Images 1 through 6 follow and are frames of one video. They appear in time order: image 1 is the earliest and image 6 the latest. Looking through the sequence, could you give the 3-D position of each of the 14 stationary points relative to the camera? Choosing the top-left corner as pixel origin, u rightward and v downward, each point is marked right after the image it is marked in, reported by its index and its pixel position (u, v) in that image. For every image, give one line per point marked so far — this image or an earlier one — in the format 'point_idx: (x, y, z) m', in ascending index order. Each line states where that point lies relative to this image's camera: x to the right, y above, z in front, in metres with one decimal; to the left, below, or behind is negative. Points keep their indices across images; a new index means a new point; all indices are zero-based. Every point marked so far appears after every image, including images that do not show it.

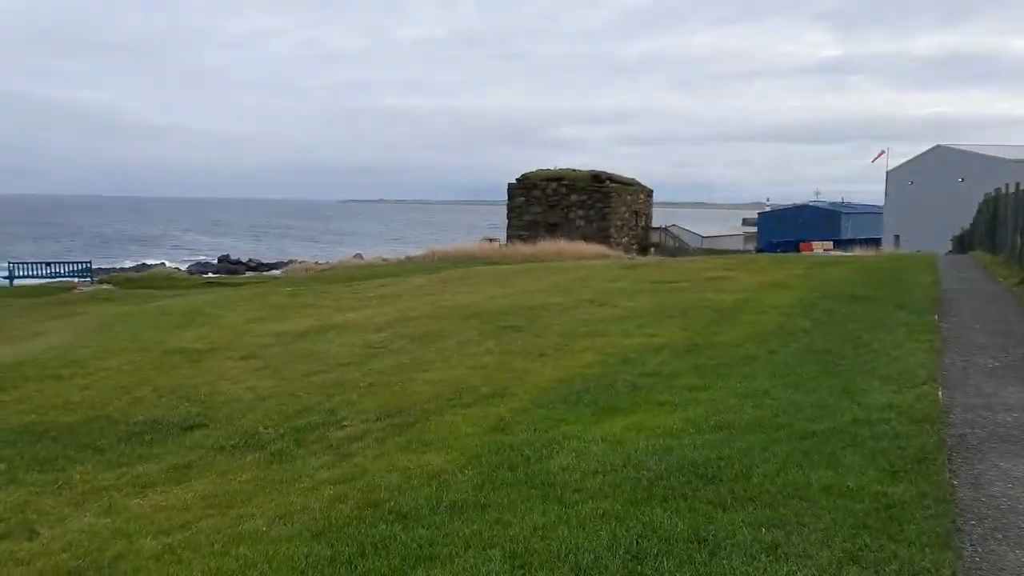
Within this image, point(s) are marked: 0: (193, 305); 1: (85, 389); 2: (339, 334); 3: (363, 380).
0: (-5.9, -0.3, +16.5) m
1: (-4.2, -1.0, +8.8) m
2: (-2.4, -0.6, +12.2) m
3: (-1.4, -0.9, +8.5) m
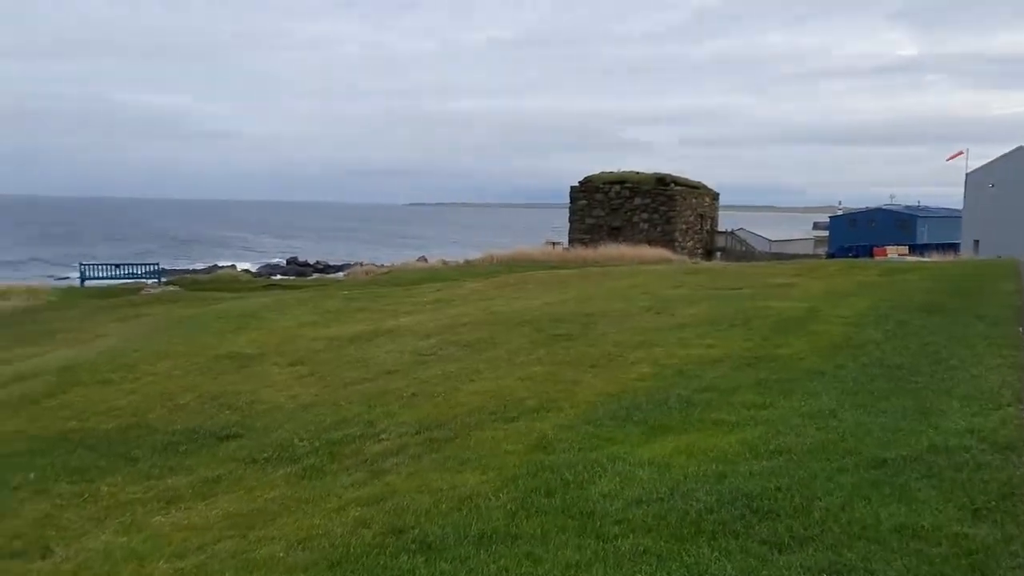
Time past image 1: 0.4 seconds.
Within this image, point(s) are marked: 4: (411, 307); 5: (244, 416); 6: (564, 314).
0: (-4.8, -0.4, +16.5) m
1: (-3.7, -1.0, +8.7) m
2: (-1.7, -0.7, +12.0) m
3: (-1.0, -0.9, +8.2) m
4: (-1.9, -0.4, +16.4) m
5: (-2.3, -1.1, +7.6) m
6: (+0.8, -0.4, +13.2) m
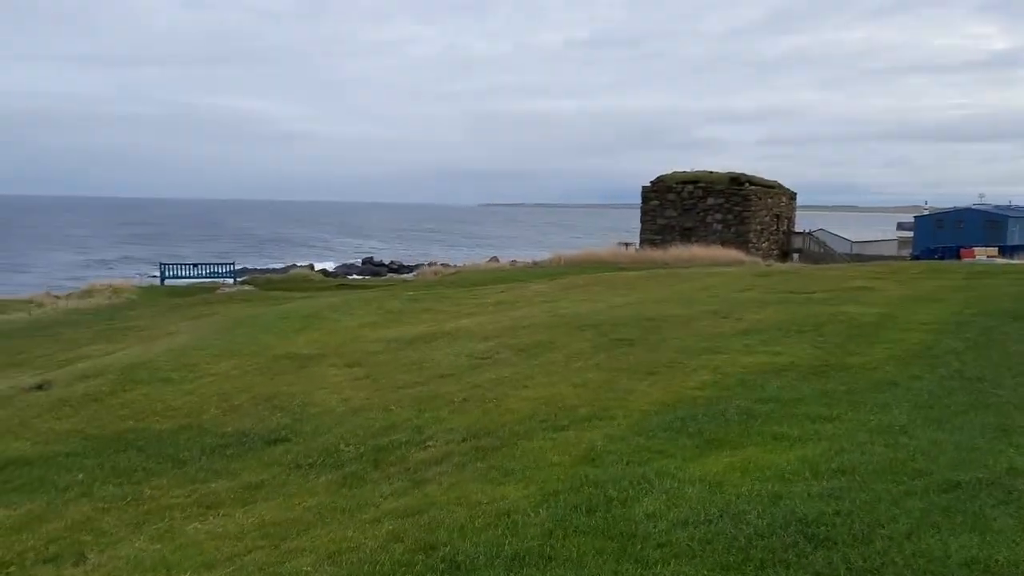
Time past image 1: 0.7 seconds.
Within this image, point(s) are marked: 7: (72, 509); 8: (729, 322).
0: (-3.7, -0.4, +16.6) m
1: (-3.2, -1.1, +8.8) m
2: (-0.9, -0.7, +11.9) m
3: (-0.5, -1.0, +8.1) m
4: (-0.7, -0.4, +16.3) m
5: (-1.8, -1.1, +7.5) m
6: (+1.7, -0.4, +12.9) m
7: (-2.6, -1.3, +5.2) m
8: (+3.0, -0.5, +12.1) m
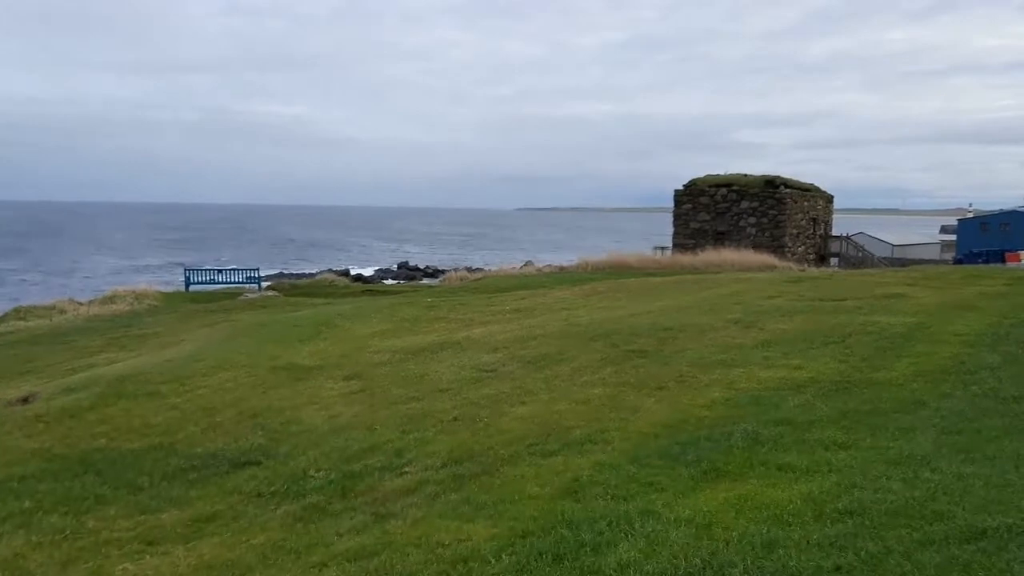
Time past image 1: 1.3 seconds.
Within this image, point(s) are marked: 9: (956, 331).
0: (-3.4, -0.5, +16.3) m
1: (-3.2, -1.2, +8.4) m
2: (-0.7, -0.8, +11.5) m
3: (-0.5, -1.1, +7.6) m
4: (-0.4, -0.5, +15.8) m
5: (-1.9, -1.2, +7.1) m
6: (+1.8, -0.6, +12.3) m
7: (-2.7, -1.4, +4.8) m
8: (+3.1, -0.6, +11.5) m
9: (+5.0, -0.5, +10.1) m
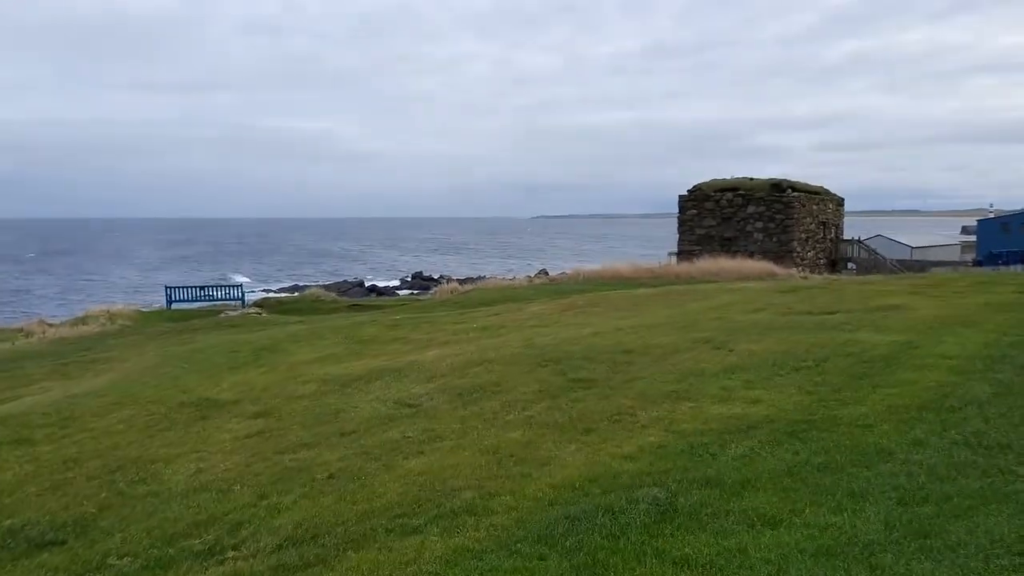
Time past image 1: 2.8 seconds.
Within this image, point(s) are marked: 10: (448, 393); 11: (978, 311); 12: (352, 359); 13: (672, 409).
0: (-4.0, -0.9, +15.2) m
1: (-4.0, -1.4, +7.3) m
2: (-1.4, -1.1, +10.3) m
3: (-1.3, -1.3, +6.4) m
4: (-1.0, -0.8, +14.7) m
5: (-2.7, -1.4, +6.0) m
6: (+1.1, -0.8, +11.1) m
7: (-3.5, -1.6, +3.7) m
8: (+2.4, -0.8, +10.2) m
9: (+4.3, -0.6, +8.9) m
10: (-0.7, -1.1, +9.1) m
11: (+6.6, -0.3, +12.7) m
12: (-2.3, -1.0, +12.7) m
13: (+1.4, -1.0, +7.6) m
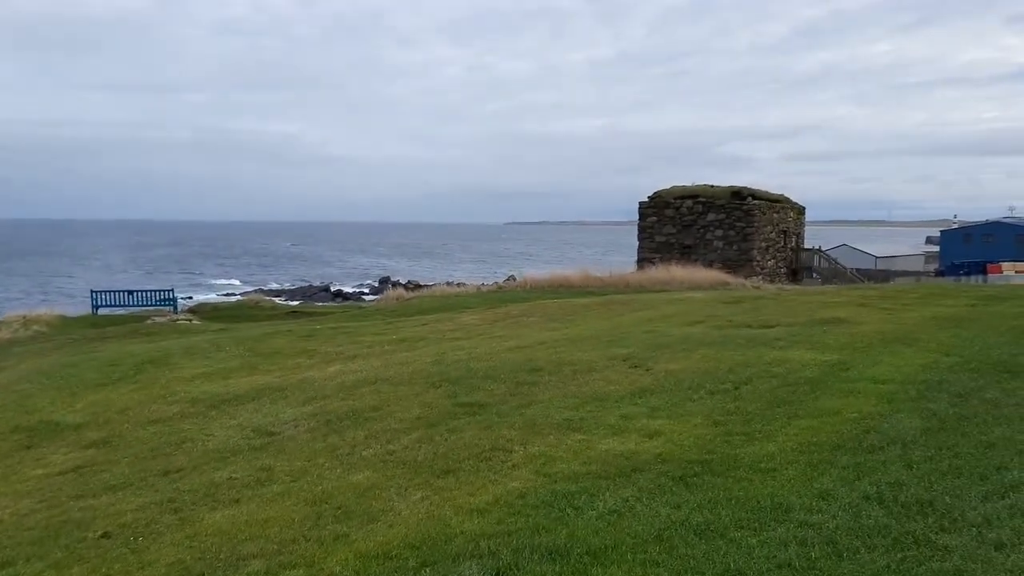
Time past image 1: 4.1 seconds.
0: (-5.2, -1.0, +13.9) m
1: (-5.0, -1.5, +6.0) m
2: (-2.6, -1.2, +9.1) m
3: (-2.3, -1.4, +5.2) m
4: (-2.3, -0.9, +13.5) m
5: (-3.7, -1.5, +4.7) m
6: (0.0, -0.9, +10.0) m
7: (-4.5, -1.6, +2.4) m
8: (+1.2, -0.9, +9.2) m
9: (+3.2, -0.8, +7.9) m
10: (-1.7, -1.2, +8.0) m
11: (+5.4, -0.5, +11.8) m
12: (-3.5, -1.1, +11.5) m
13: (+0.3, -1.1, +6.5) m
